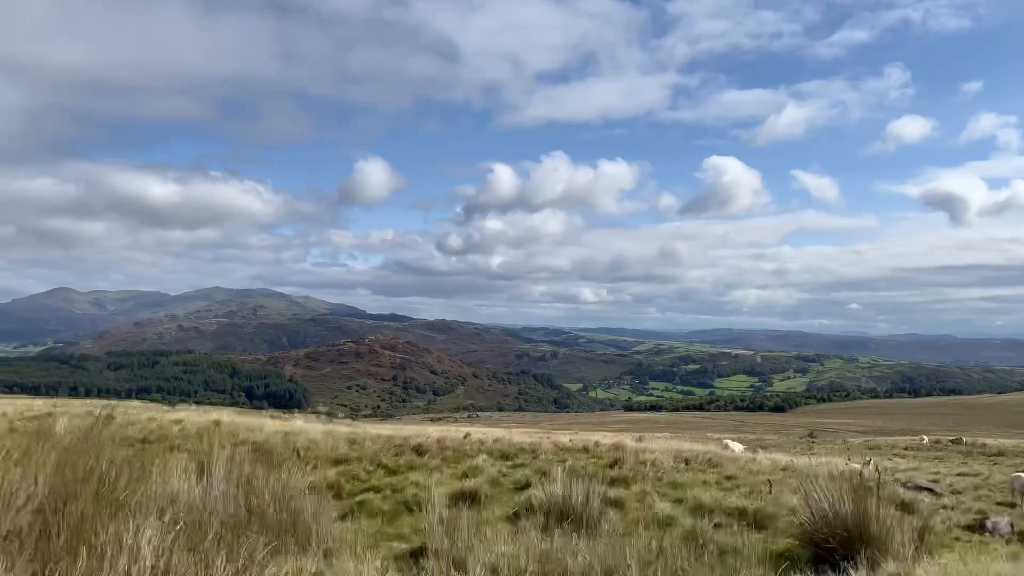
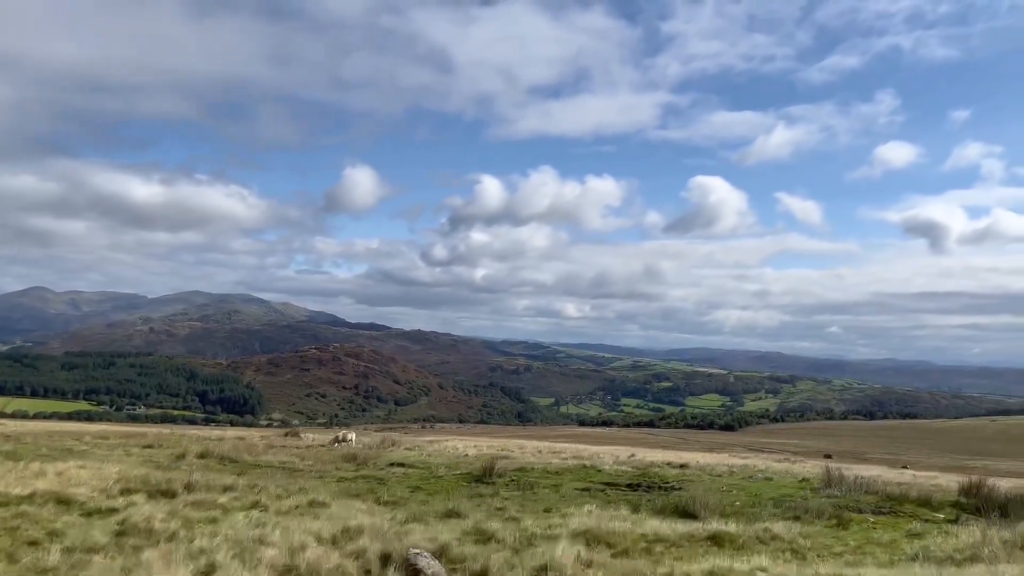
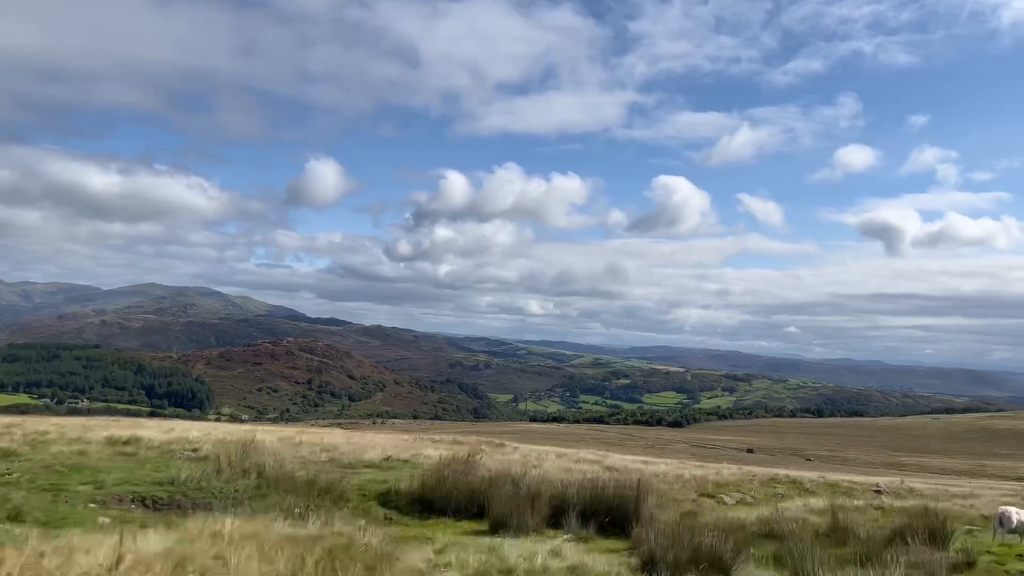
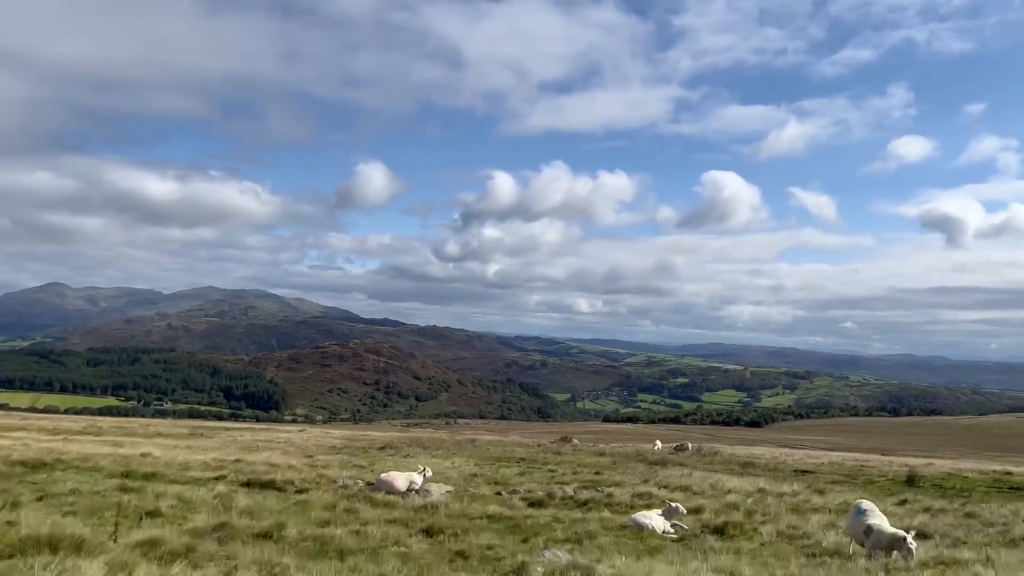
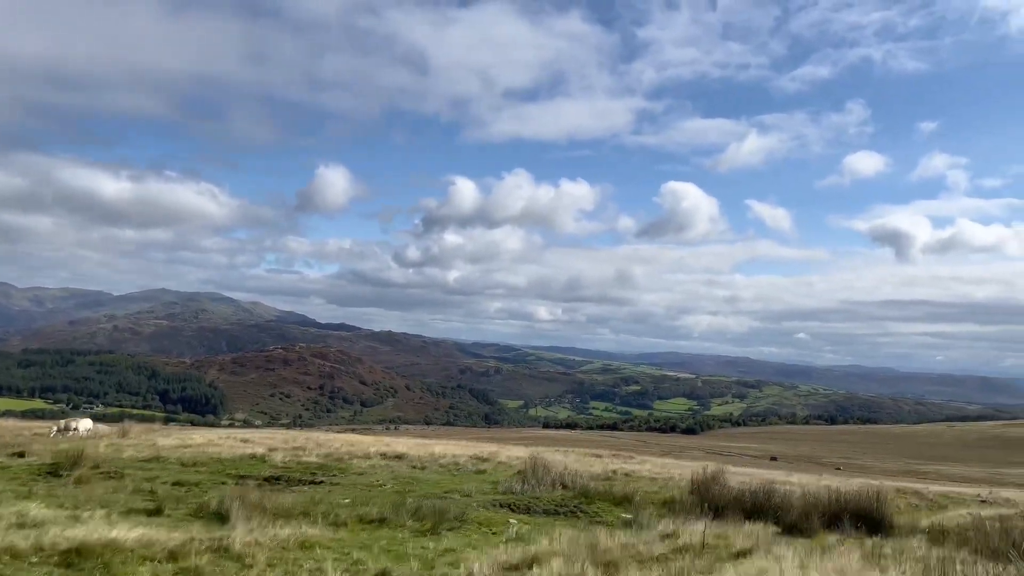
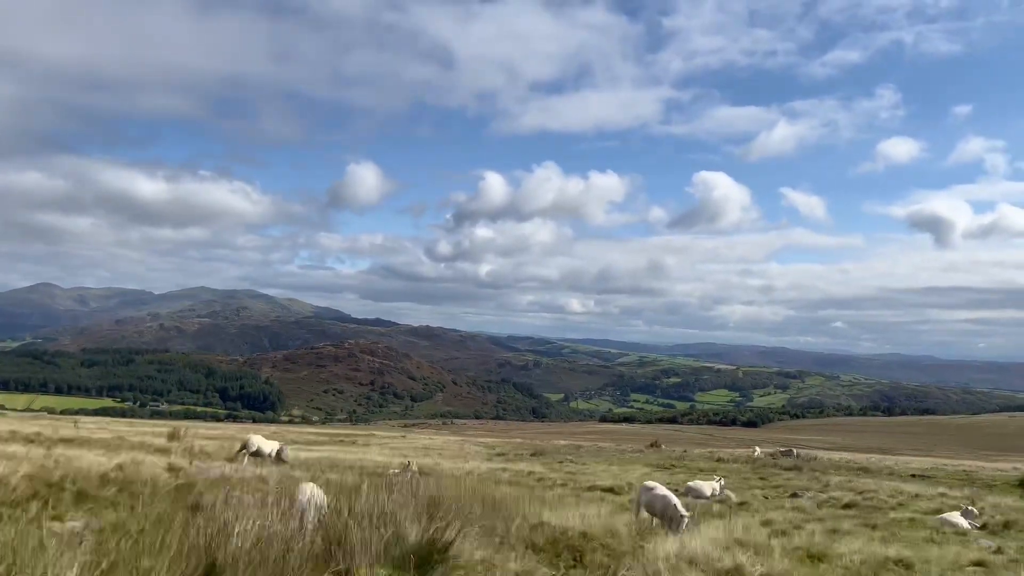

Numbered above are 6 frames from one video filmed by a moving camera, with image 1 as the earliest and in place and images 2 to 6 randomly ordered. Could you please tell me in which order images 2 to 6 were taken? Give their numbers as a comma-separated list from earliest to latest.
6, 4, 2, 5, 3
